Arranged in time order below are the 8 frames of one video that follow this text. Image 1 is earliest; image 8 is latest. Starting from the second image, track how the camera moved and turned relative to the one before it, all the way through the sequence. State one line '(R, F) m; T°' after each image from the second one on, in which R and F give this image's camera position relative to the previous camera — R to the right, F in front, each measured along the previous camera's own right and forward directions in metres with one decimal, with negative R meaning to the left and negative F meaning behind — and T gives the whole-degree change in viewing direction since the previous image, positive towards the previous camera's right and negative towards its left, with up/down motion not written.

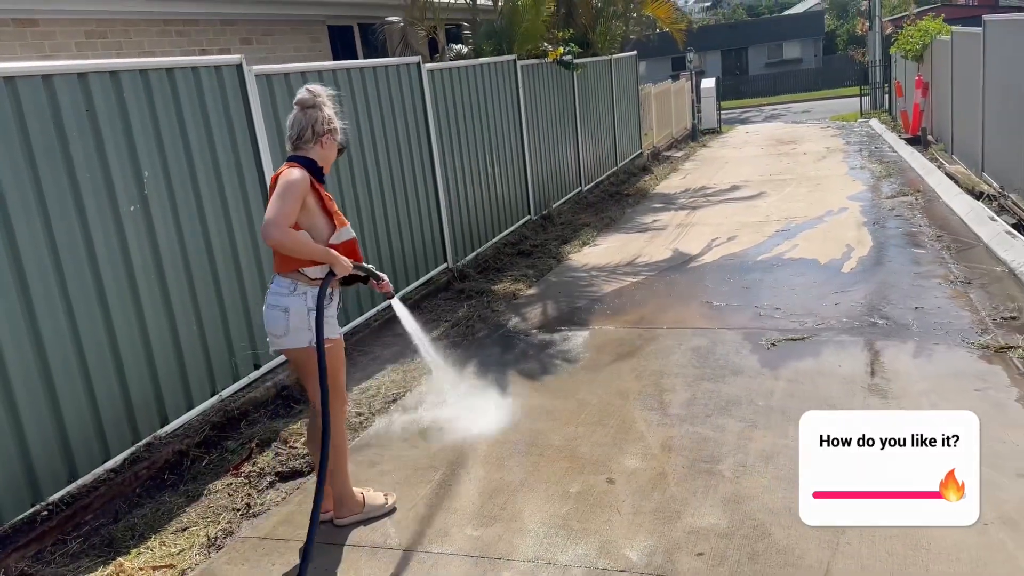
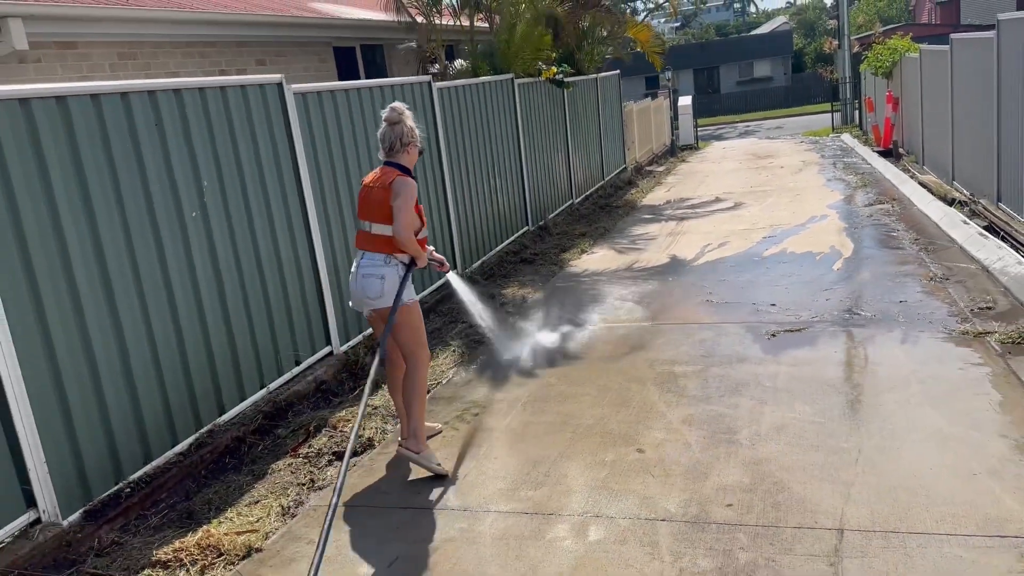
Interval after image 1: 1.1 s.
(-0.3, -0.4) m; +2°
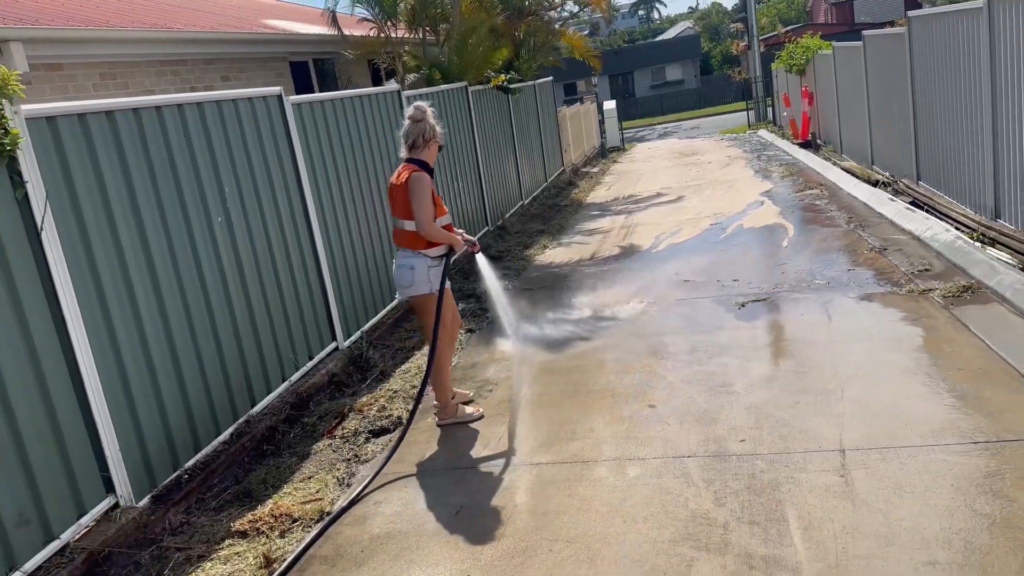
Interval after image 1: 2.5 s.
(-0.5, -0.4) m; +5°
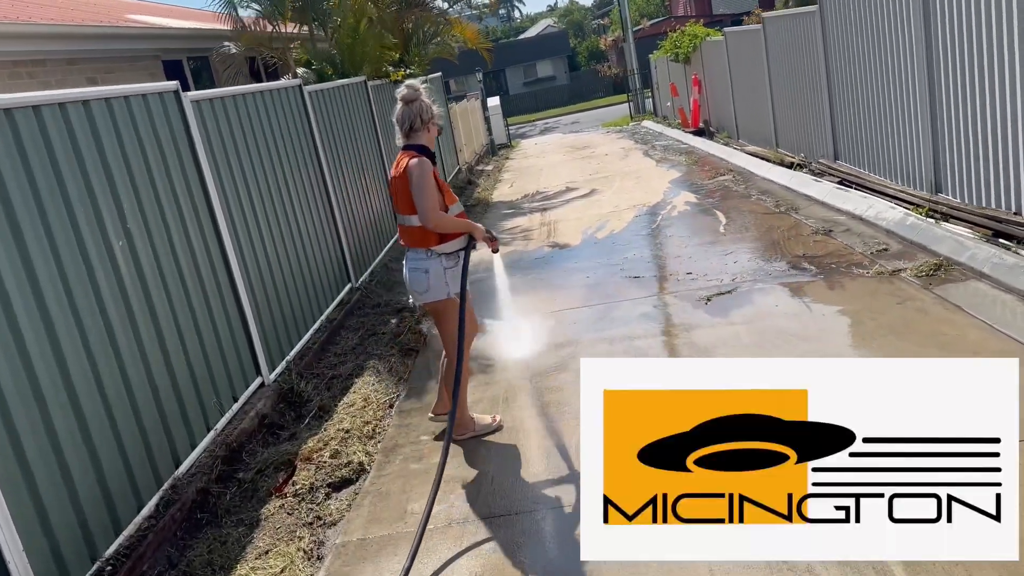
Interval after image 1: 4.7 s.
(-0.5, +0.7) m; +8°
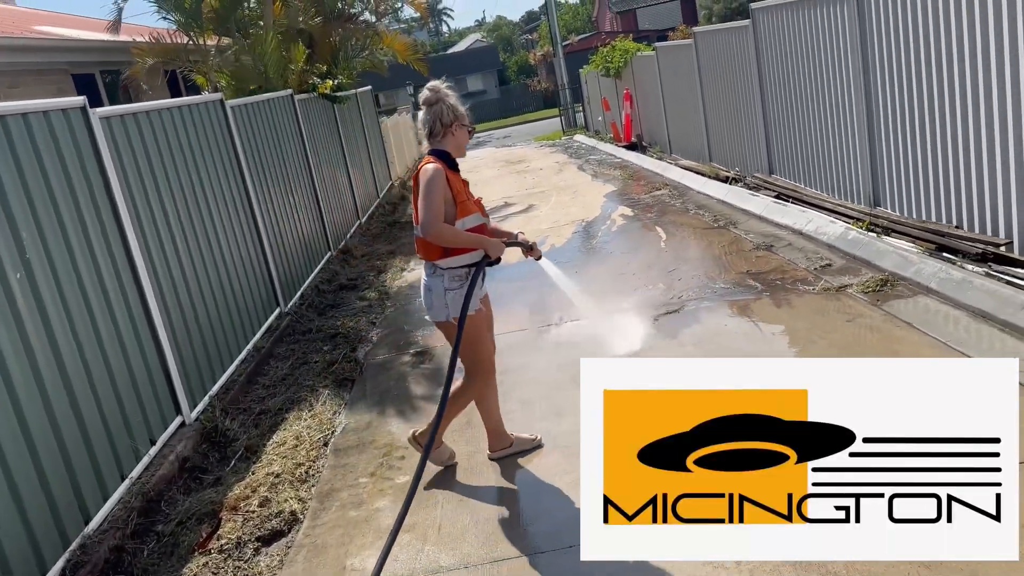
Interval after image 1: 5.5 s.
(0.0, +0.3) m; +5°
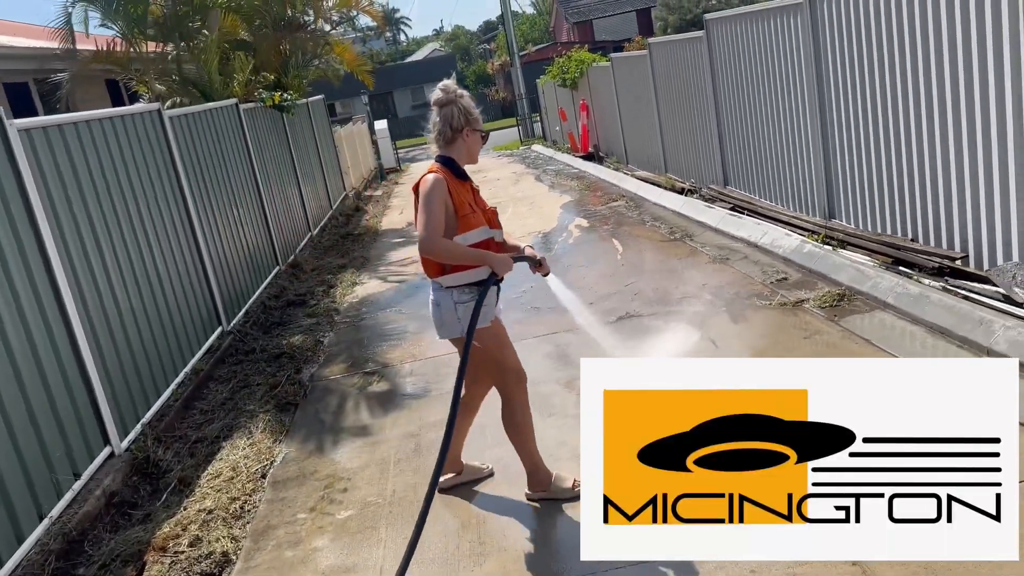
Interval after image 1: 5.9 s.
(+0.1, +0.2) m; +3°
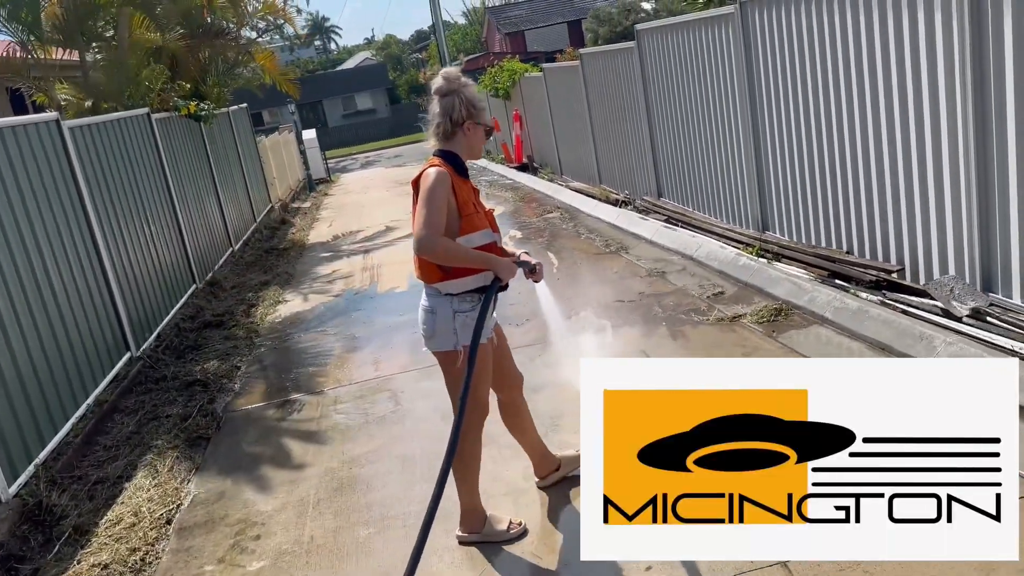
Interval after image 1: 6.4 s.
(0.0, +0.3) m; +4°
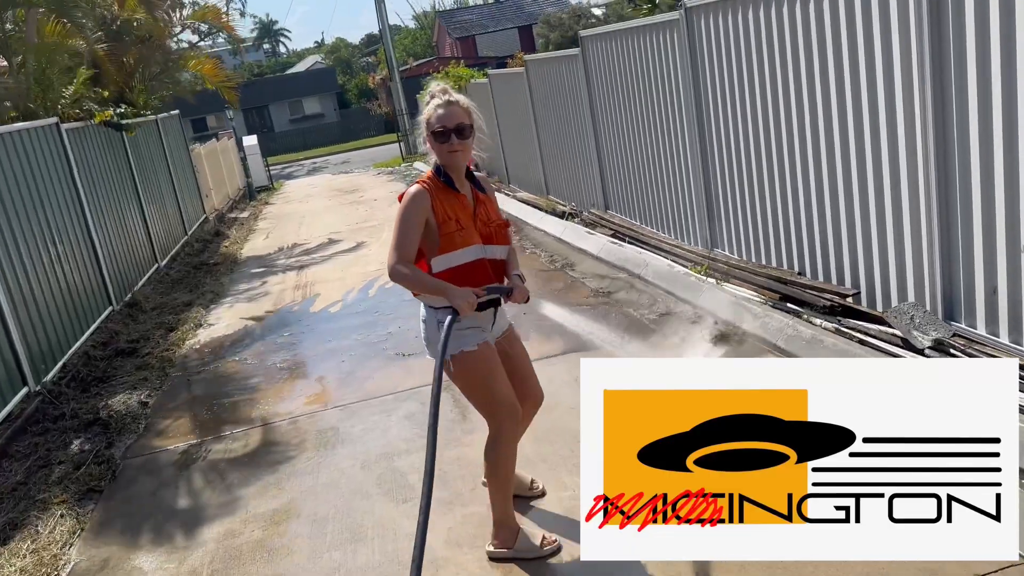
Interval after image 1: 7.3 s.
(+0.1, +0.4) m; +3°
